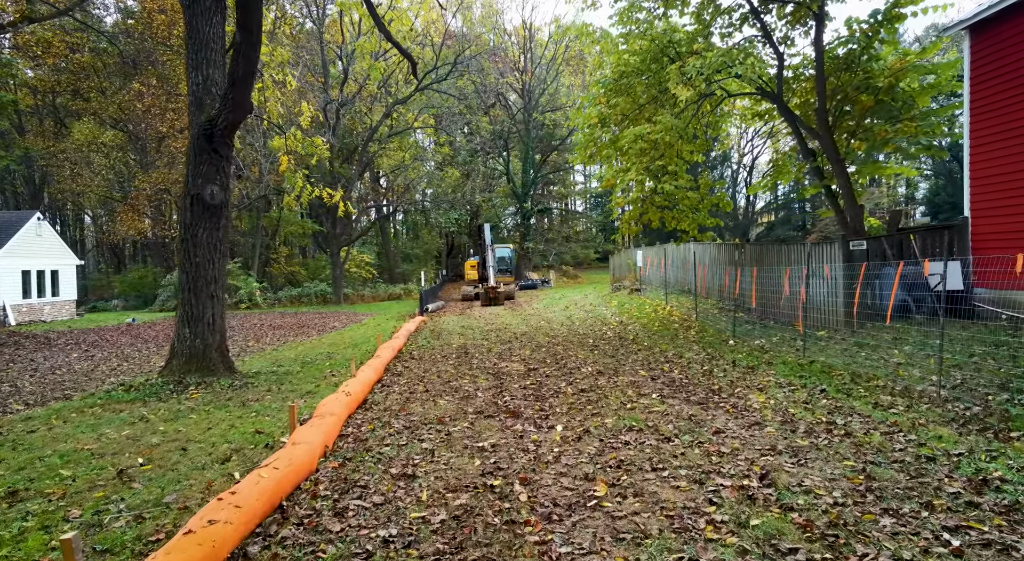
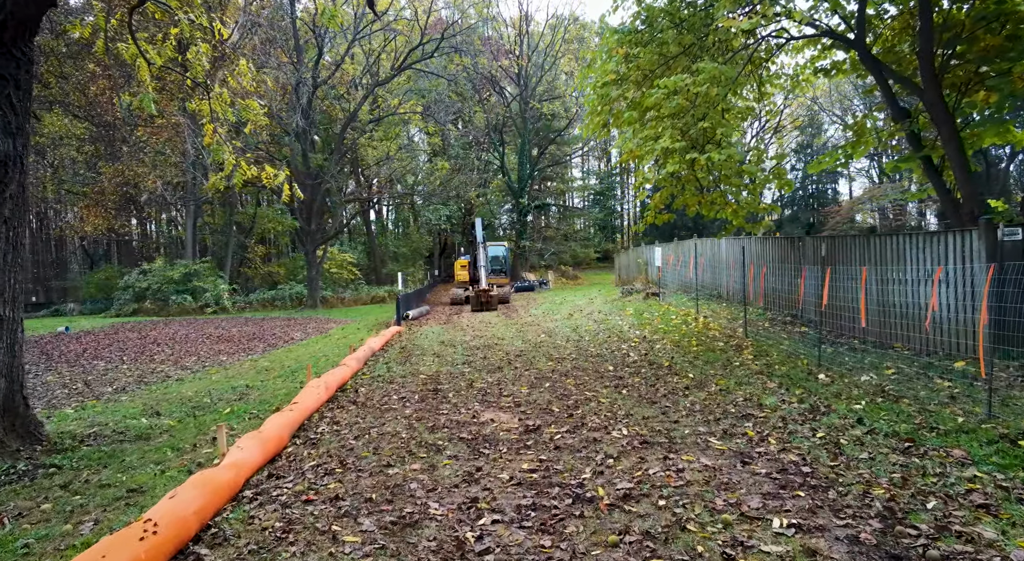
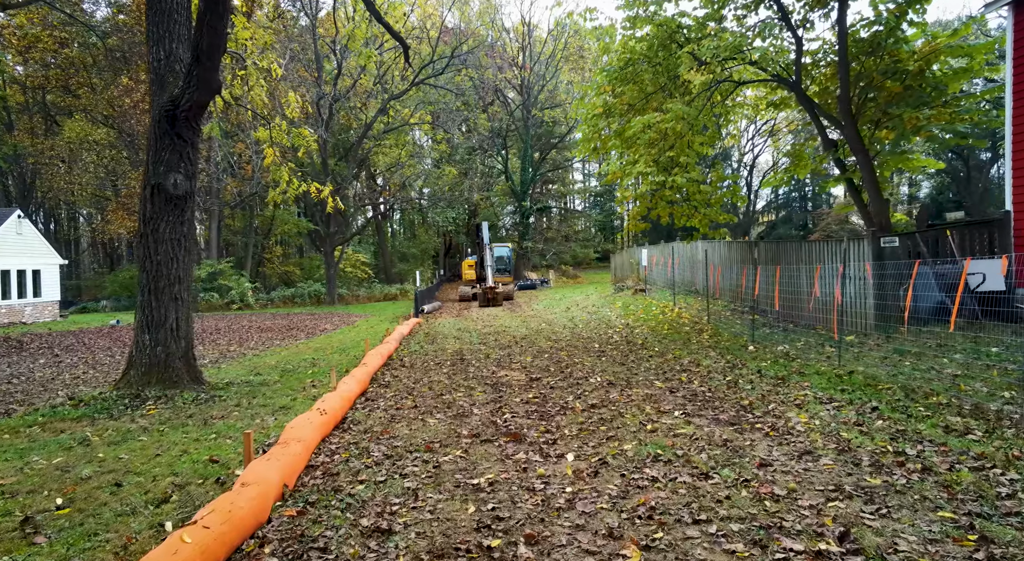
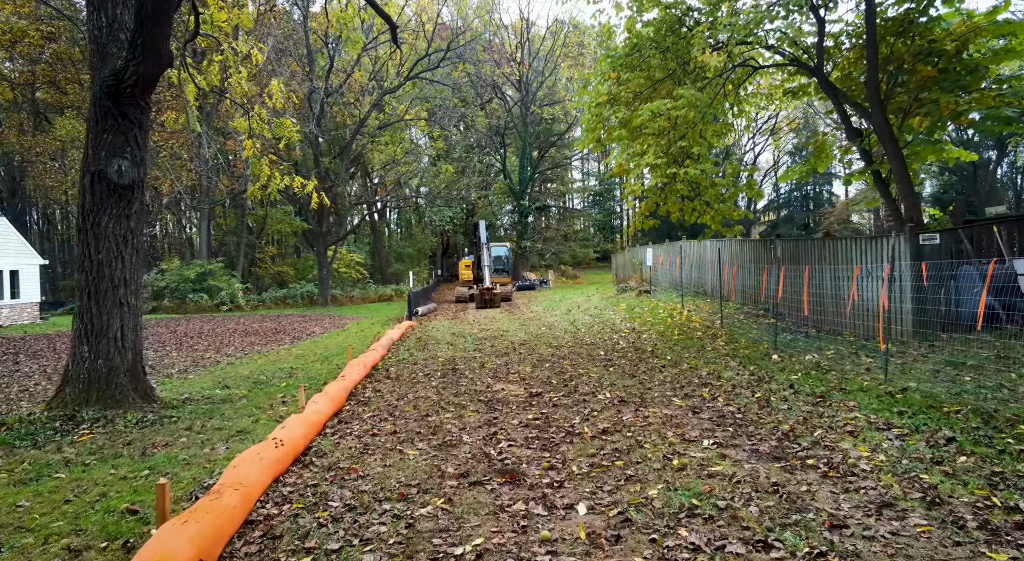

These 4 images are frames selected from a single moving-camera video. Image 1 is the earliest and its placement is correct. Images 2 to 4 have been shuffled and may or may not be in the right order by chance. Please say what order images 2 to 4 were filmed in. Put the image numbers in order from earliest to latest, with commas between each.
3, 4, 2
